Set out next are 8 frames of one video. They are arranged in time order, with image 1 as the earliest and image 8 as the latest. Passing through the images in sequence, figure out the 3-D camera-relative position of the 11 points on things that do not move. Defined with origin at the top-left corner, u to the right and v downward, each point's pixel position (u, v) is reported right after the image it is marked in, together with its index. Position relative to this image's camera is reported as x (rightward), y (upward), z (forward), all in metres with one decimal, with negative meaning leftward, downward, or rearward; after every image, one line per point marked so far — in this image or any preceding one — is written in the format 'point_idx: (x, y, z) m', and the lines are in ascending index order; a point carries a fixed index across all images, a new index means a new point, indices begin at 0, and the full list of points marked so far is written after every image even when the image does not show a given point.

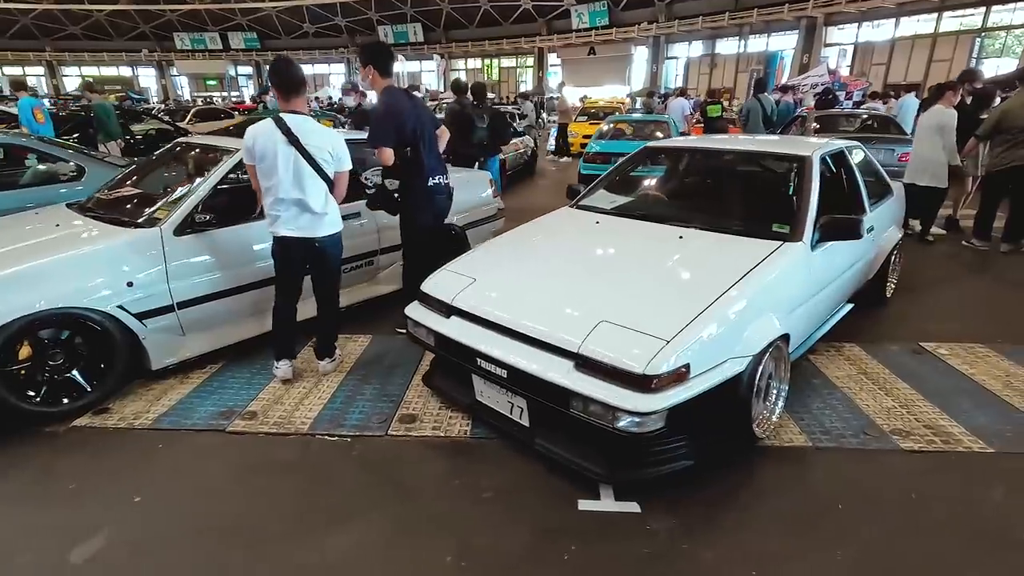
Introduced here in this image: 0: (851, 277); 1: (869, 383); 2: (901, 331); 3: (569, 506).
0: (+2.3, +0.1, +3.8) m
1: (+2.2, -0.6, +3.4) m
2: (+3.0, -0.3, +4.2) m
3: (+0.2, -1.0, +2.4) m
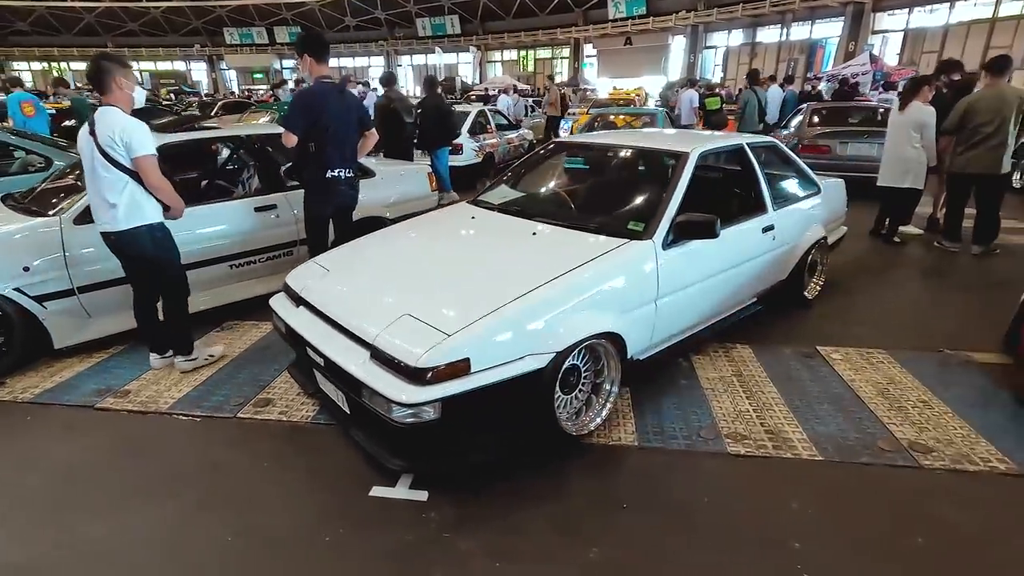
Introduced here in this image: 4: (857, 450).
0: (+1.5, +0.1, +3.7) m
1: (+1.4, -0.6, +3.3) m
2: (+2.2, -0.3, +4.0) m
3: (-0.7, -0.9, +2.5) m
4: (+1.7, -0.8, +2.7) m
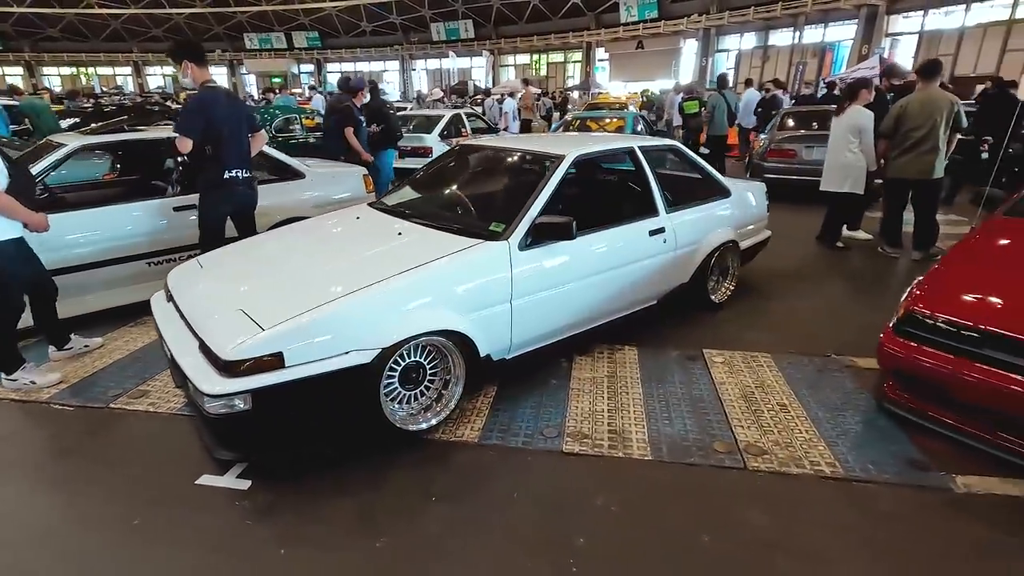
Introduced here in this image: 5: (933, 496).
0: (+0.7, +0.1, +3.7) m
1: (+0.6, -0.6, +3.4) m
2: (+1.4, -0.4, +4.0) m
3: (-1.6, -0.9, +2.6) m
4: (+0.9, -0.8, +2.7) m
5: (+1.9, -0.9, +2.4) m
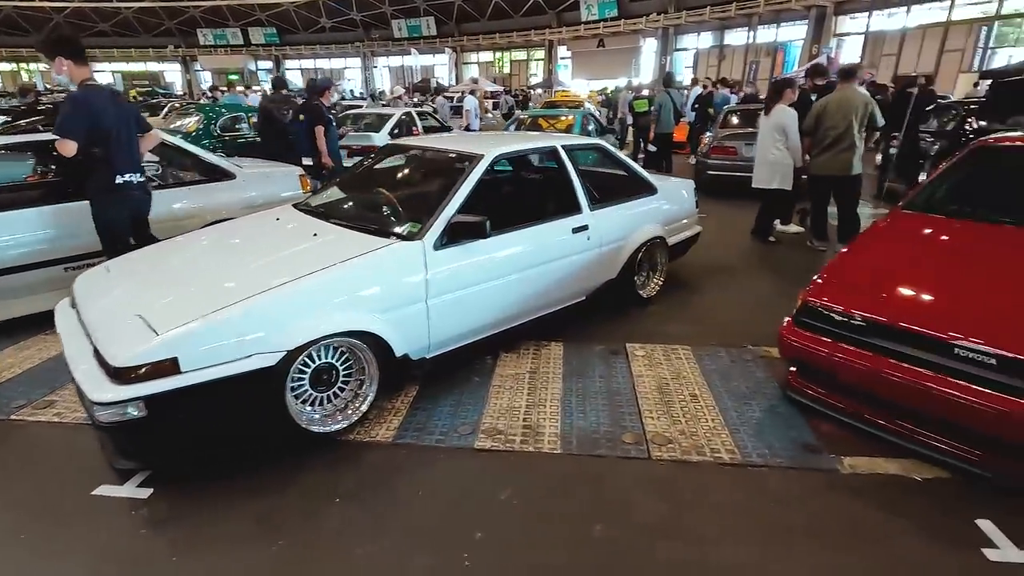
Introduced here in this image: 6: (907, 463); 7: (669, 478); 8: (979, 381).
0: (+0.2, +0.1, +3.8) m
1: (+0.1, -0.6, +3.4) m
2: (+0.9, -0.3, +4.1) m
3: (-2.0, -1.0, +2.5) m
4: (+0.4, -0.8, +2.8) m
5: (+1.5, -0.9, +2.6) m
6: (+1.9, -0.9, +2.6) m
7: (+0.7, -0.9, +2.6) m
8: (+2.2, -0.5, +2.3) m
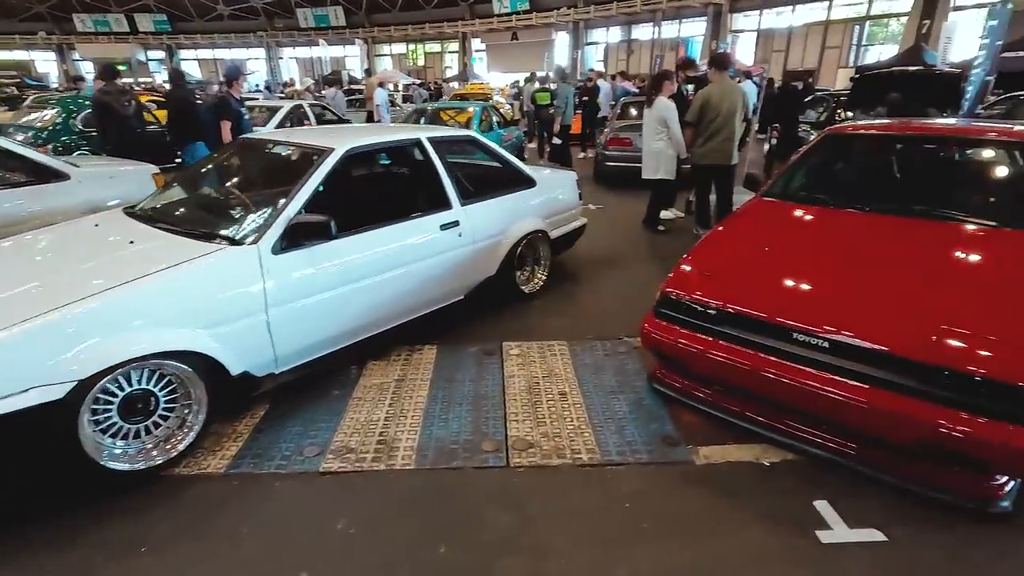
0: (-0.7, +0.1, +3.6) m
1: (-0.7, -0.6, +3.2) m
2: (0.0, -0.3, +4.0) m
3: (-2.7, -1.1, +2.0) m
4: (-0.3, -0.8, +2.6) m
5: (+0.8, -0.9, +2.5) m
6: (+1.2, -0.8, +2.7) m
7: (0.0, -0.9, +2.4) m
8: (+1.5, -0.4, +2.4) m
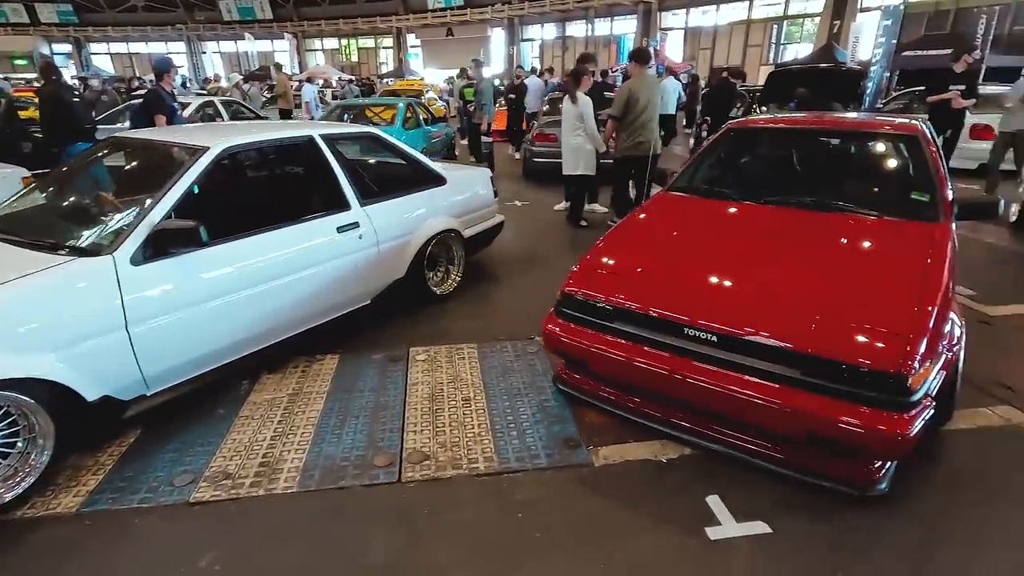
0: (-1.3, 0.0, +3.3) m
1: (-1.3, -0.7, +3.0) m
2: (-0.7, -0.3, +3.9) m
3: (-3.1, -1.2, +1.6) m
4: (-0.8, -0.9, +2.5) m
5: (+0.3, -0.9, +2.5) m
6: (+0.7, -0.8, +2.6) m
7: (-0.4, -0.9, +2.3) m
8: (+1.0, -0.4, +2.4) m
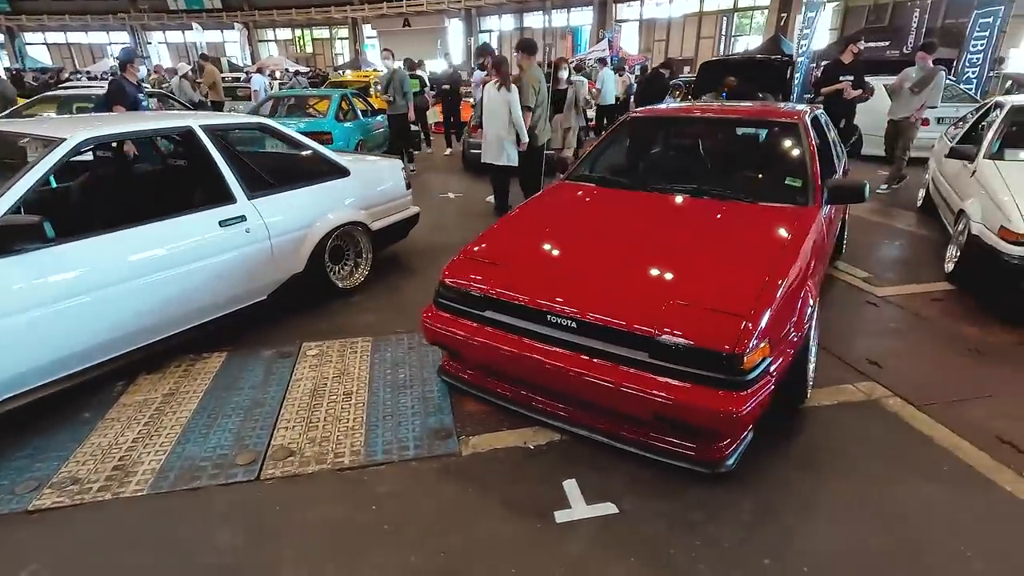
0: (-2.0, +0.1, +3.2) m
1: (-1.9, -0.7, +2.9) m
2: (-1.4, -0.3, +3.8) m
3: (-3.6, -1.2, +1.5) m
4: (-1.4, -0.8, +2.4) m
5: (-0.4, -0.8, +2.5) m
6: (+0.1, -0.7, +2.7) m
7: (-1.0, -0.9, +2.3) m
8: (+0.4, -0.3, +2.4) m
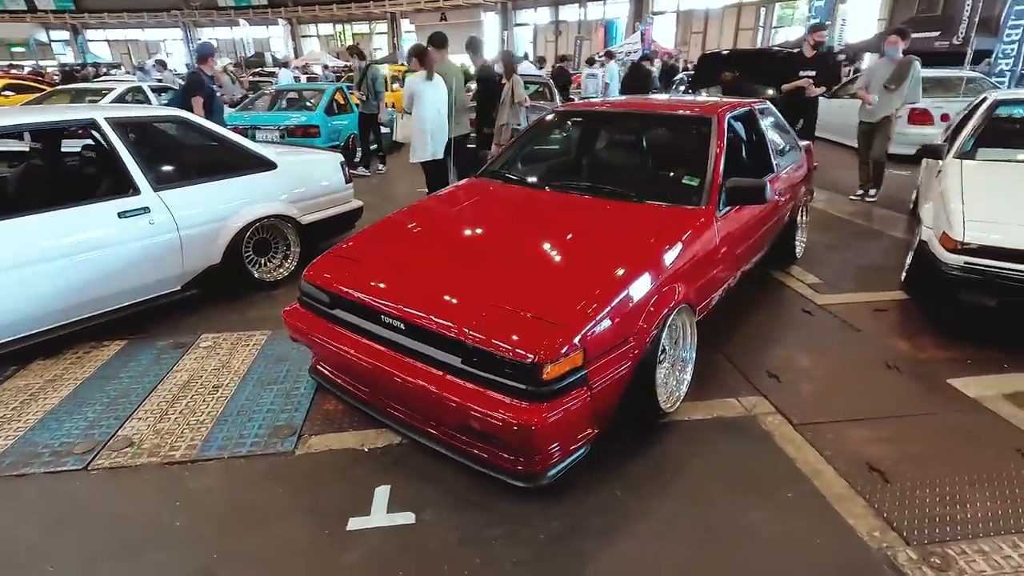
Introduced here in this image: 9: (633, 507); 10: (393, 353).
0: (-2.7, +0.1, +3.3) m
1: (-2.7, -0.6, +2.9) m
2: (-2.1, -0.2, +3.8) m
3: (-4.5, -1.1, +1.7) m
4: (-2.2, -0.8, +2.5) m
5: (-1.1, -0.8, +2.4) m
6: (-0.7, -0.7, +2.6) m
7: (-1.8, -0.9, +2.3) m
8: (-0.4, -0.3, +2.3) m
9: (+0.5, -0.9, +2.2) m
10: (-0.5, -0.3, +2.4) m
